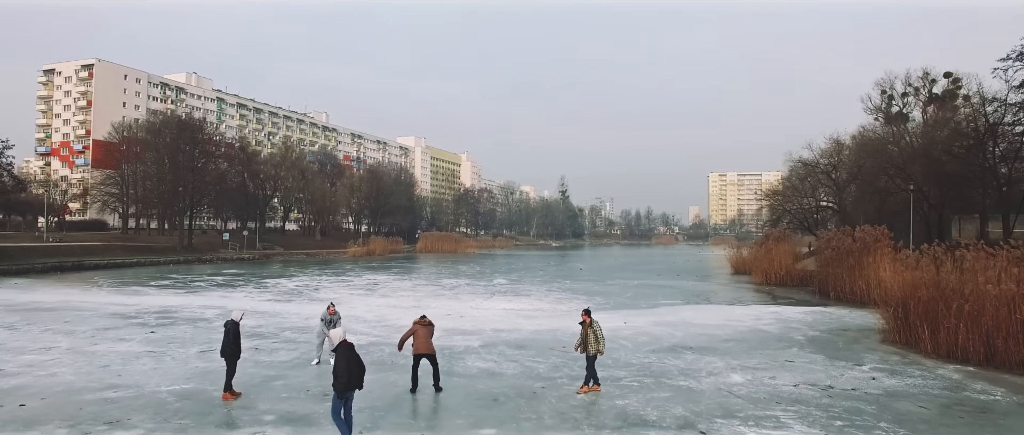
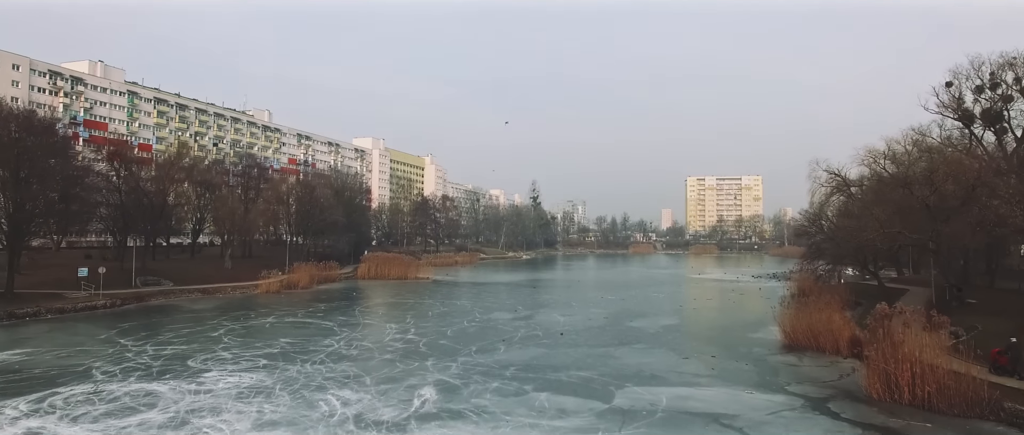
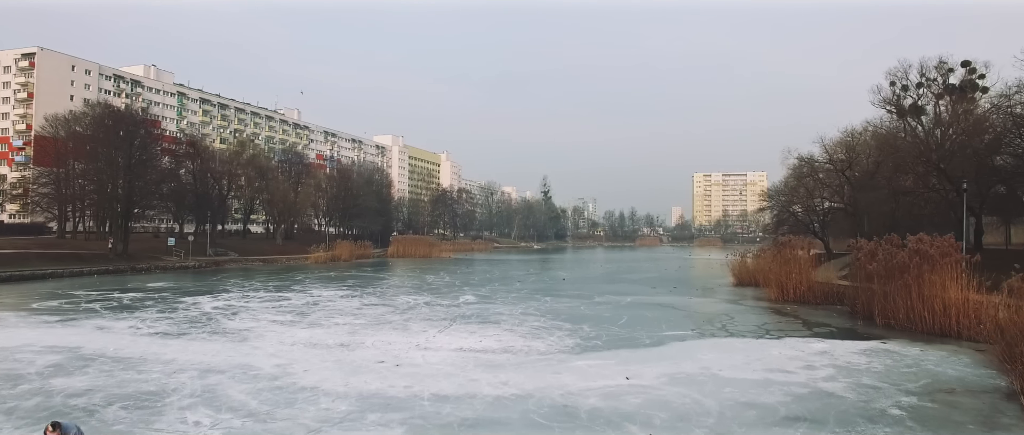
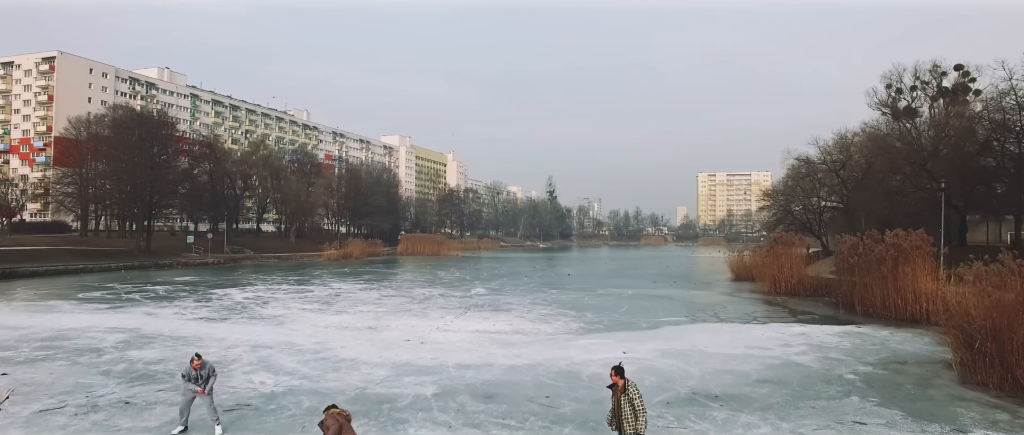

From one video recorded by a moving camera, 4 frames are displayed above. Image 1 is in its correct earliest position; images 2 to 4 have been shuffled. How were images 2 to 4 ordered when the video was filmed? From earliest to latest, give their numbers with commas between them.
4, 3, 2
